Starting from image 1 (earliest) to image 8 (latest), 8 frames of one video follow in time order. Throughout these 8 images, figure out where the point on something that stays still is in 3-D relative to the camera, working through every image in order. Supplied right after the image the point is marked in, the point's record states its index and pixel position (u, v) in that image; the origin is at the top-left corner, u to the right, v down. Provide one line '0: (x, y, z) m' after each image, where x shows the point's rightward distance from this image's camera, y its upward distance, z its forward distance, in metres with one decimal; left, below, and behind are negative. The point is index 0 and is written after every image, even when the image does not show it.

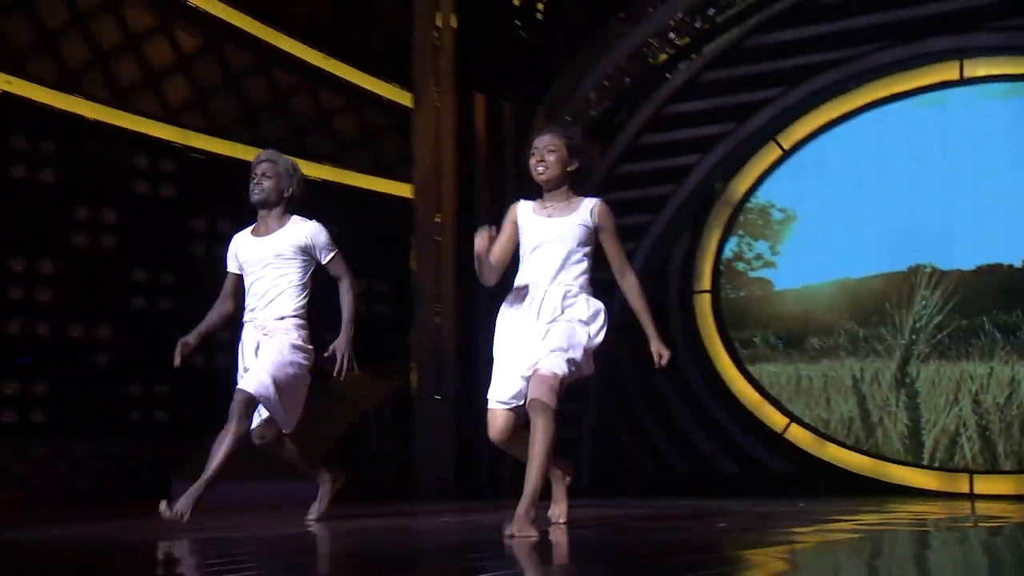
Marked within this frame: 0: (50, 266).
0: (-2.1, +0.3, +3.7) m
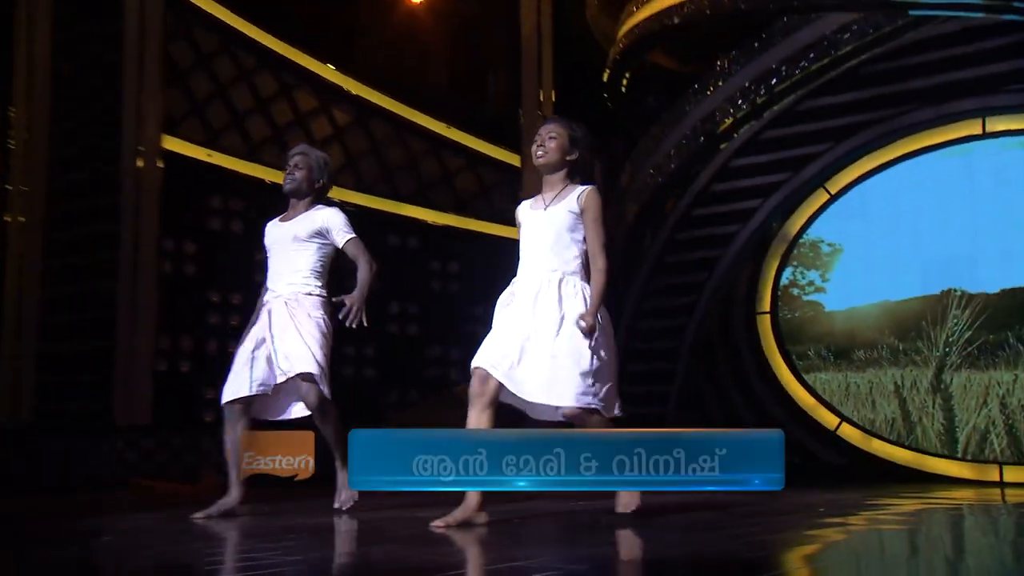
0: (-1.5, +0.1, +4.6) m
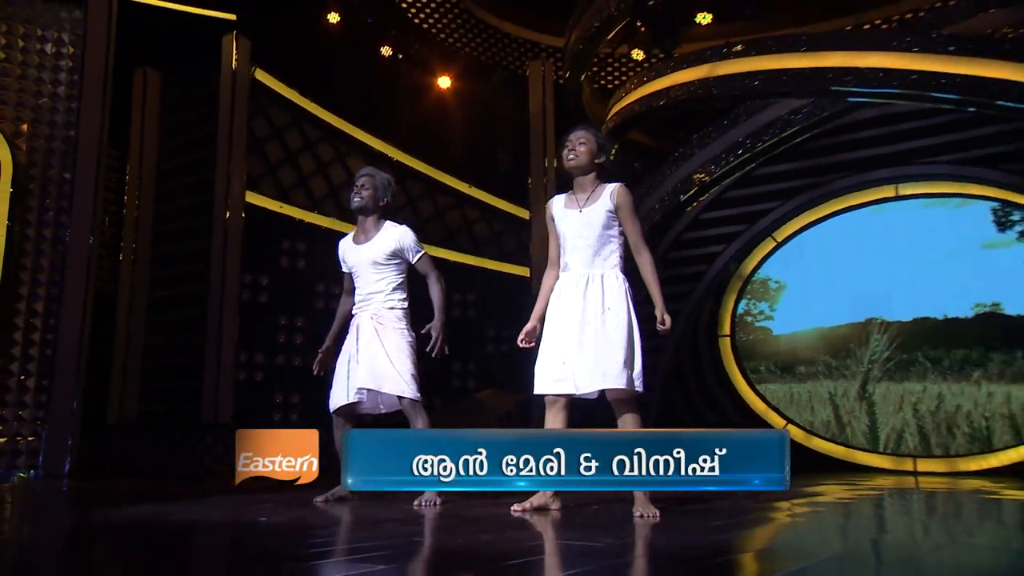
0: (-1.5, -0.1, +5.7) m
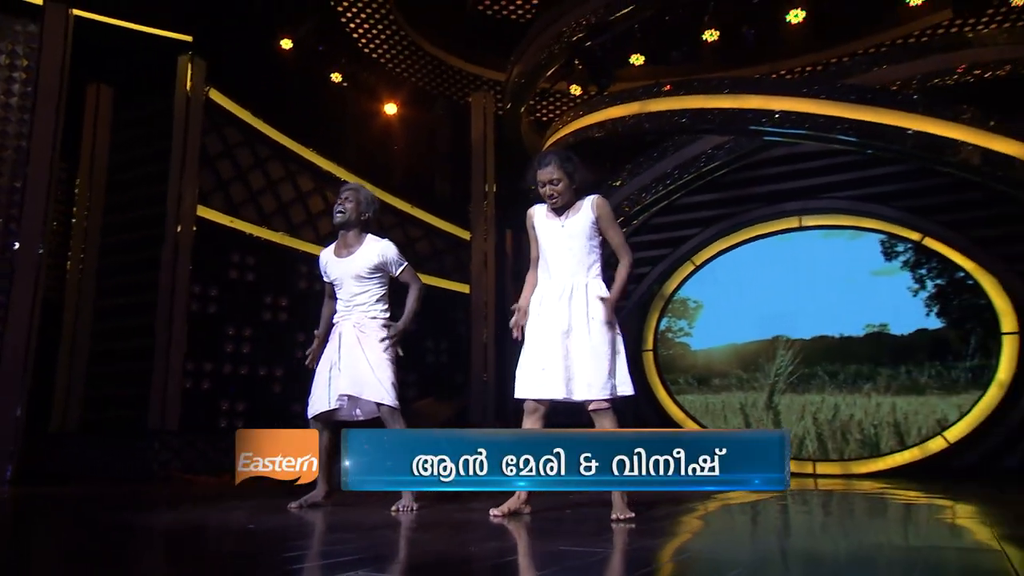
0: (-1.9, -0.2, +5.9) m
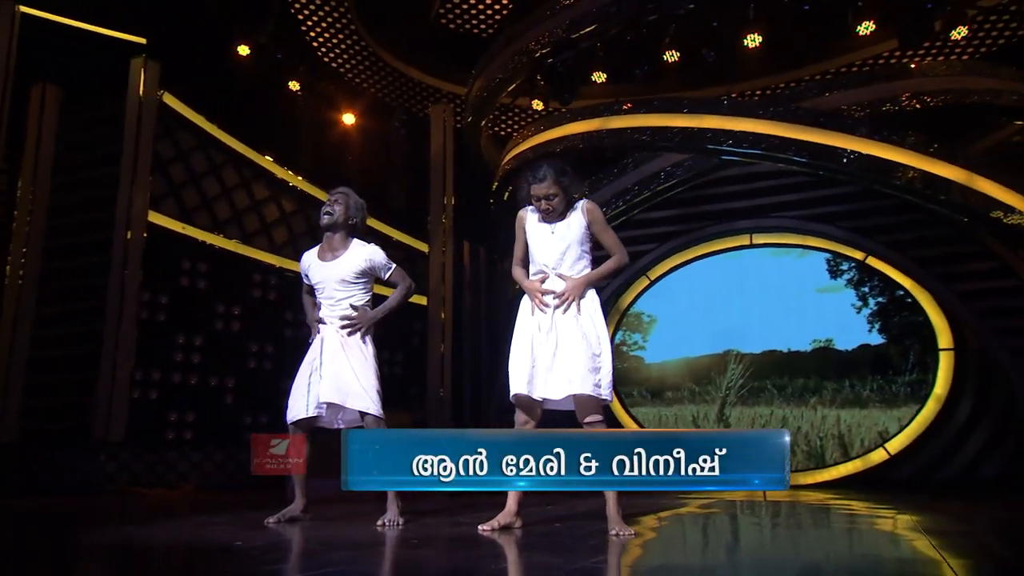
0: (-2.3, -0.3, +5.8) m
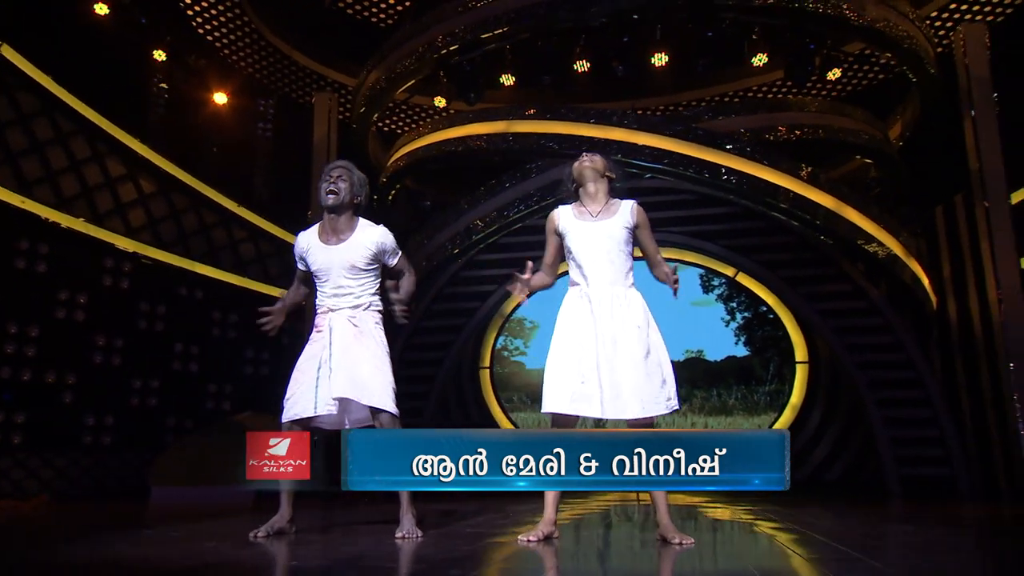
0: (-3.1, -0.2, +5.1) m
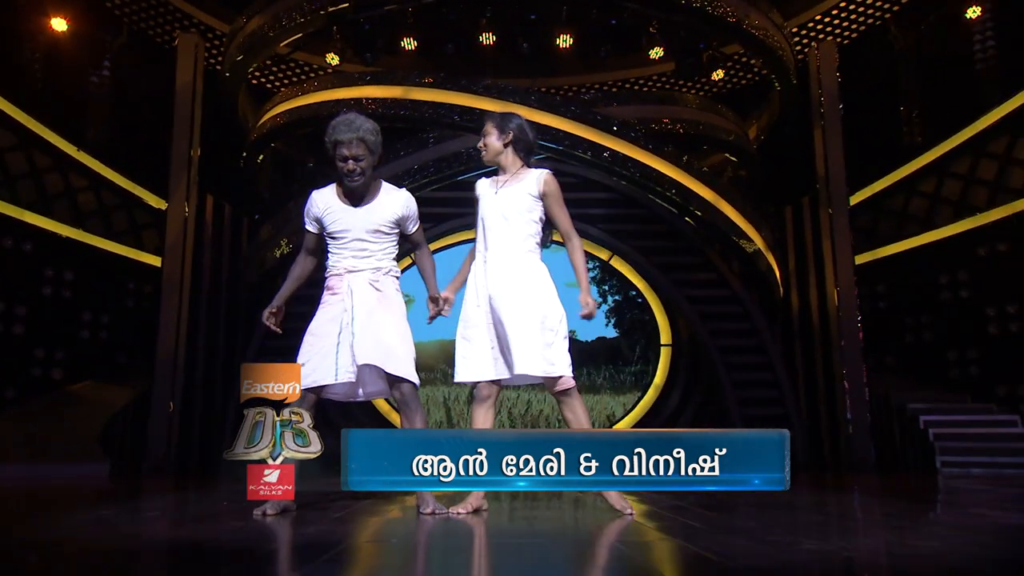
0: (-3.8, +0.1, +4.3) m
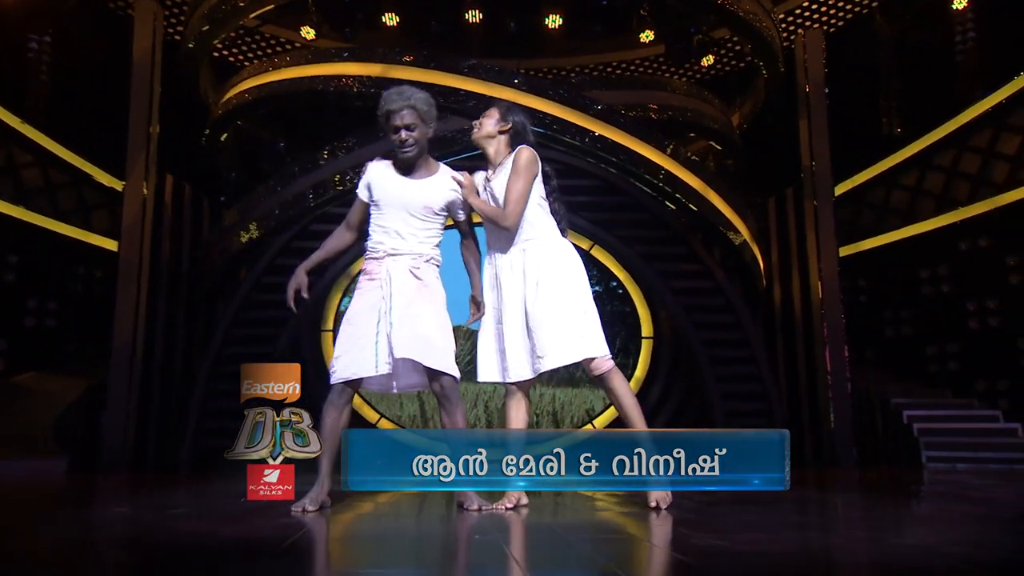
0: (-3.8, +0.2, +3.9) m
